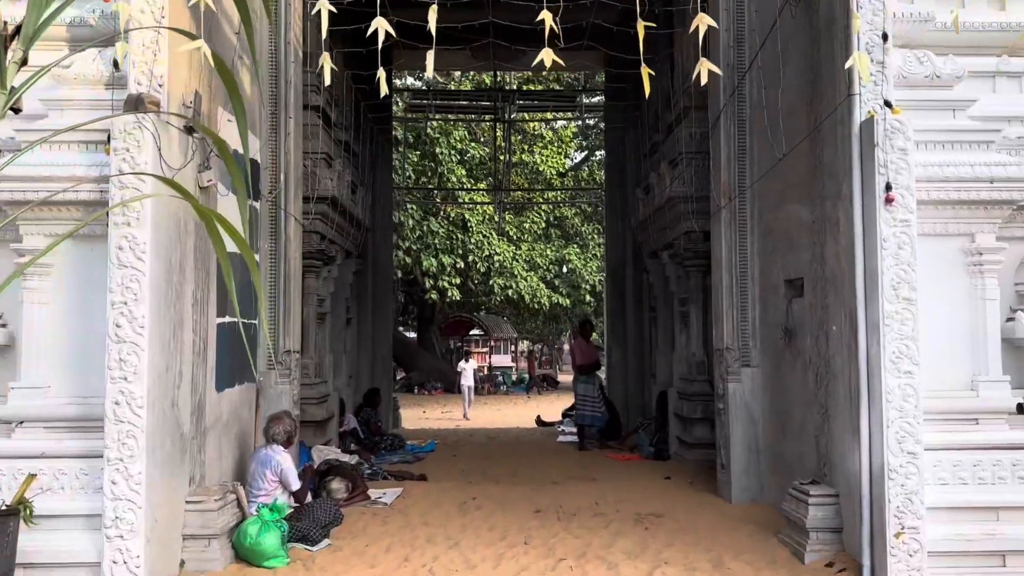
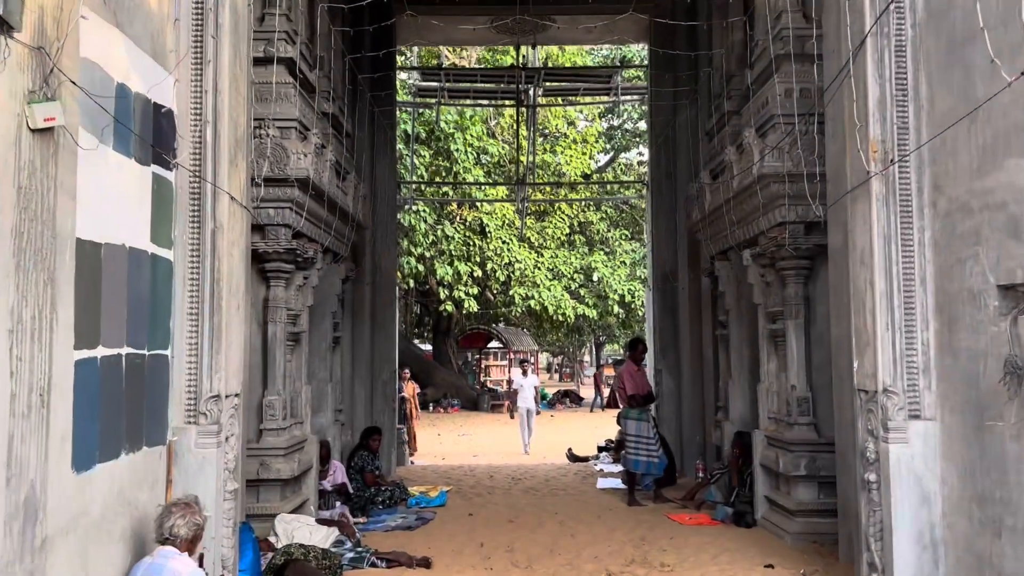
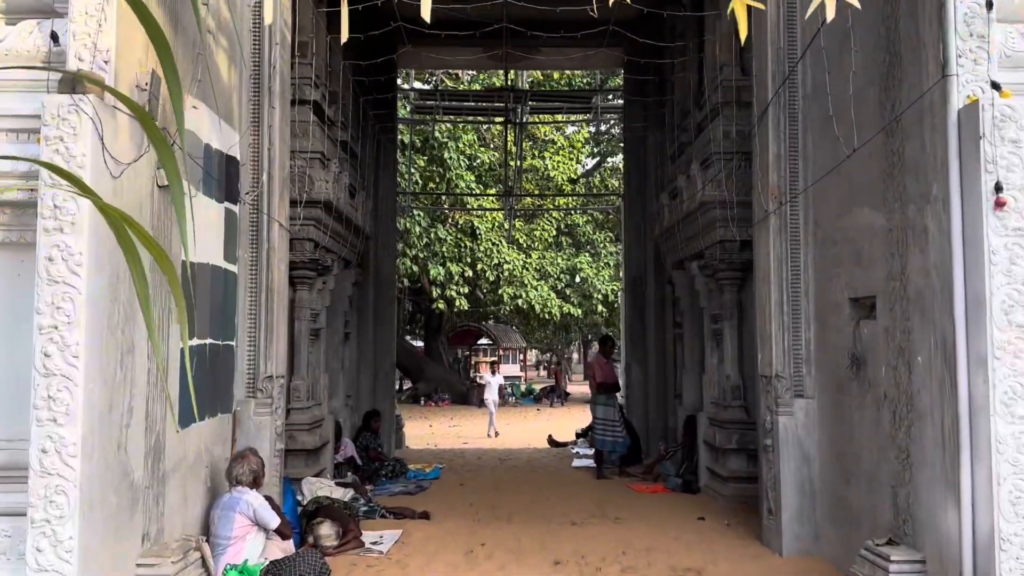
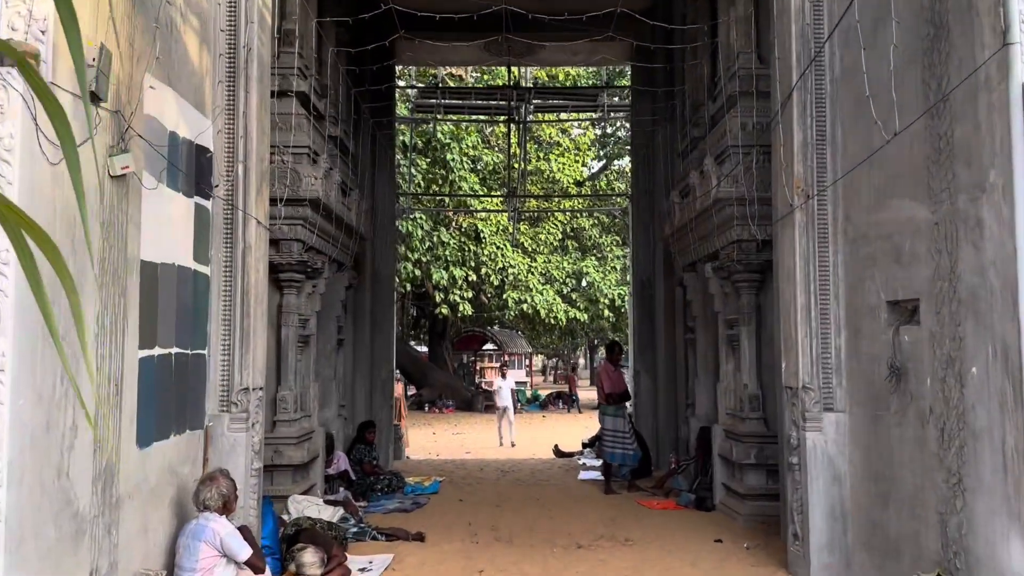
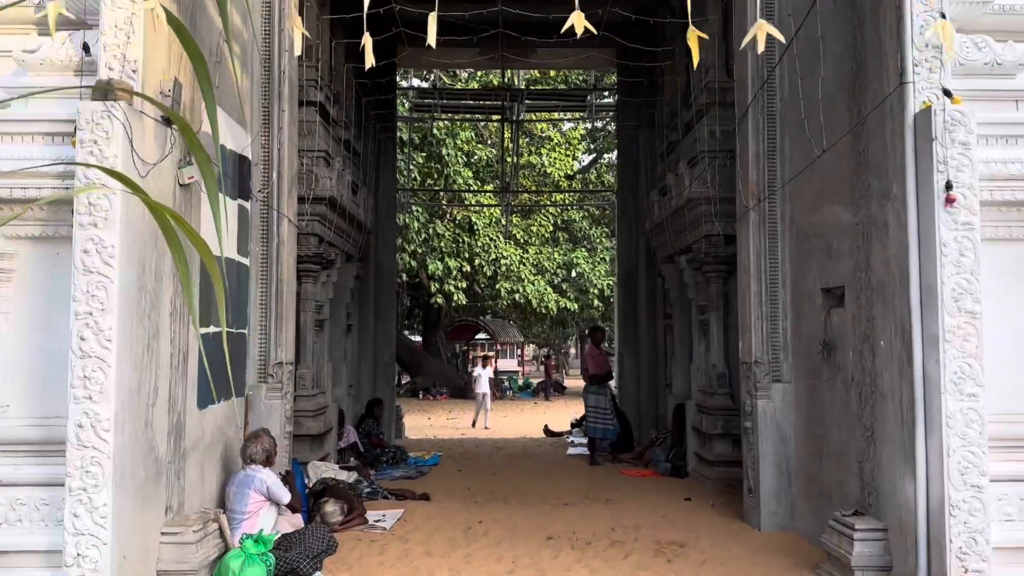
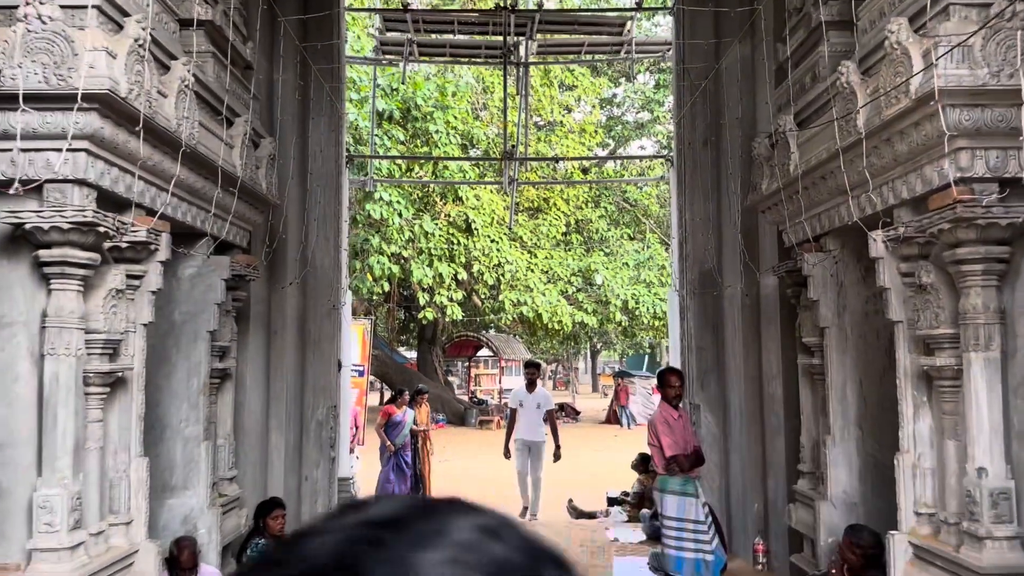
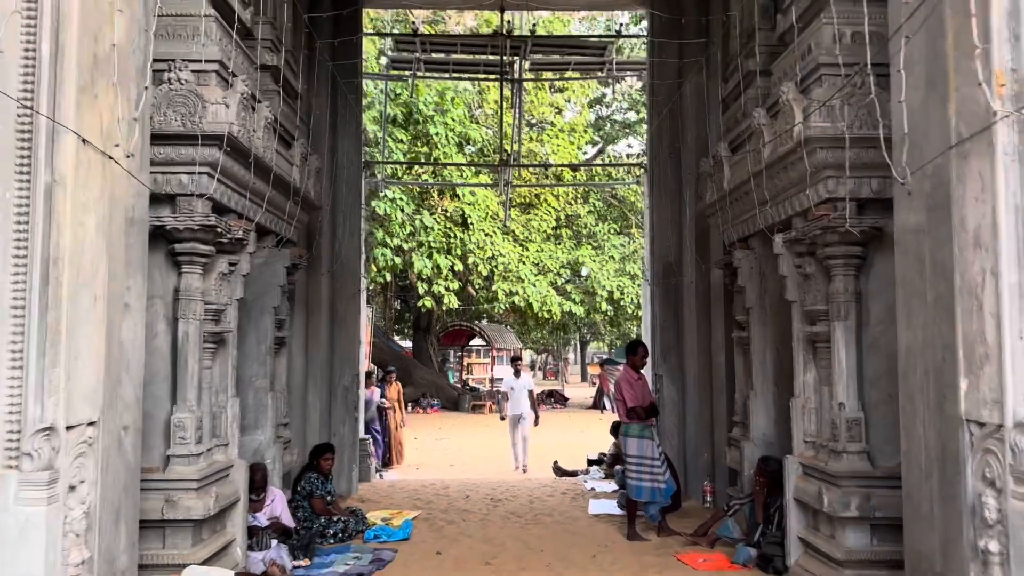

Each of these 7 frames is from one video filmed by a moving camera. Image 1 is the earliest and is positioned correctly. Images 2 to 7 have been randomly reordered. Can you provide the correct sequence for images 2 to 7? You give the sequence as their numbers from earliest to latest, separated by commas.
5, 3, 4, 2, 7, 6
